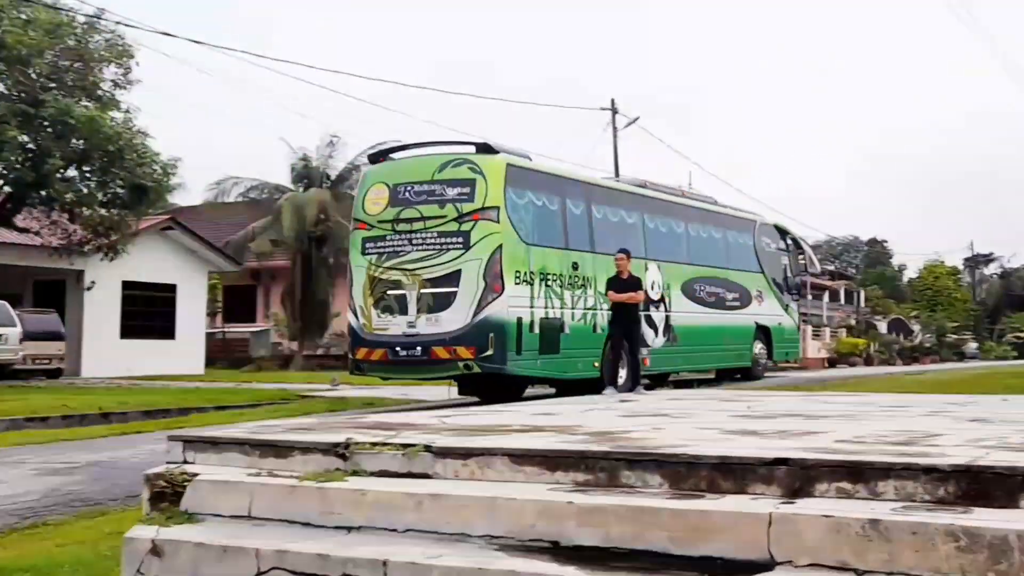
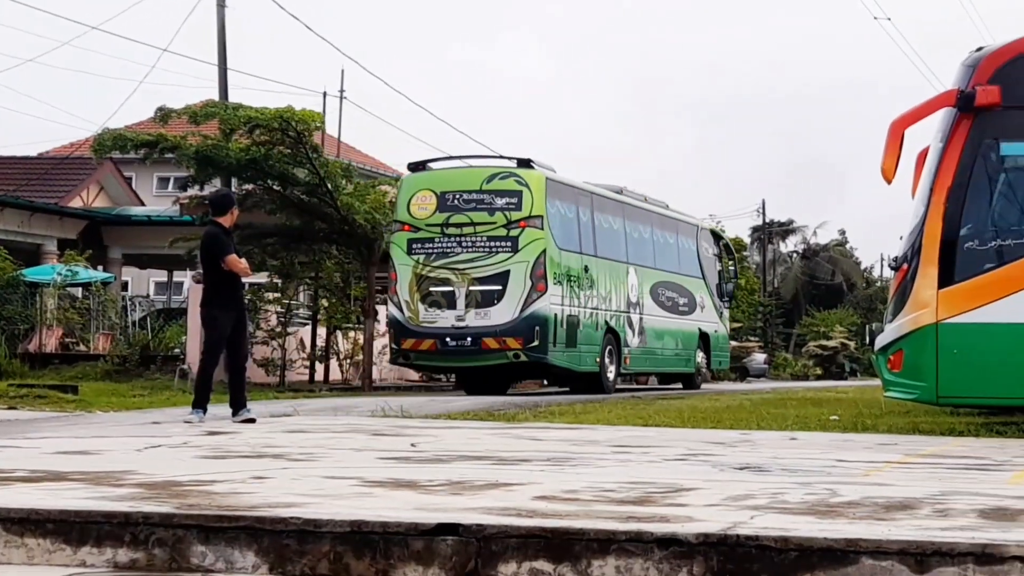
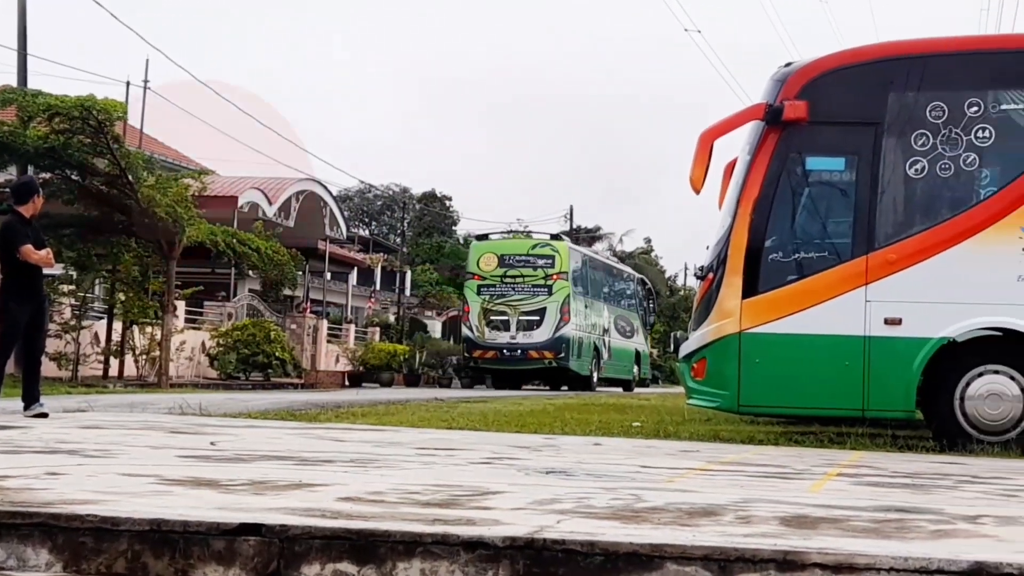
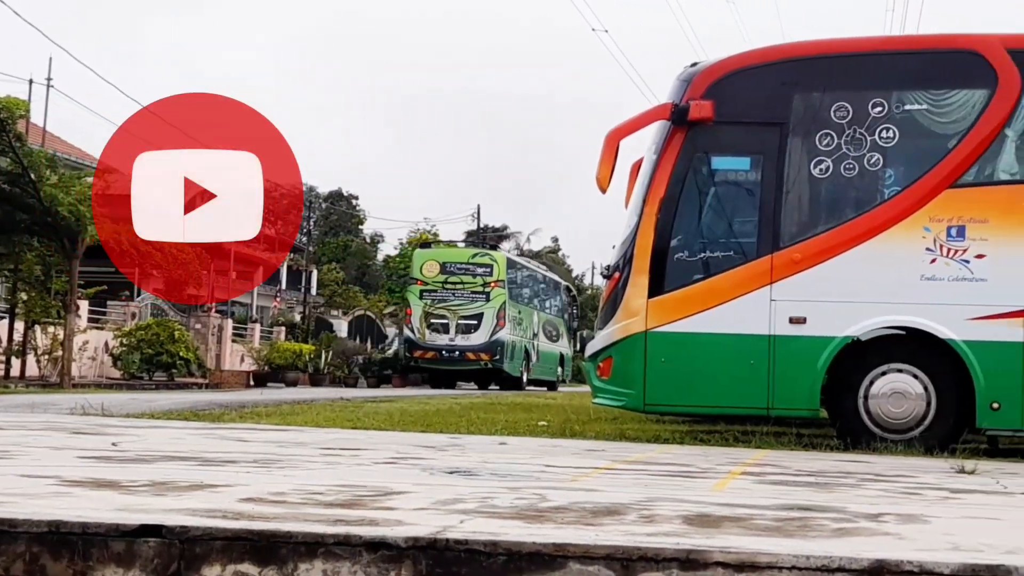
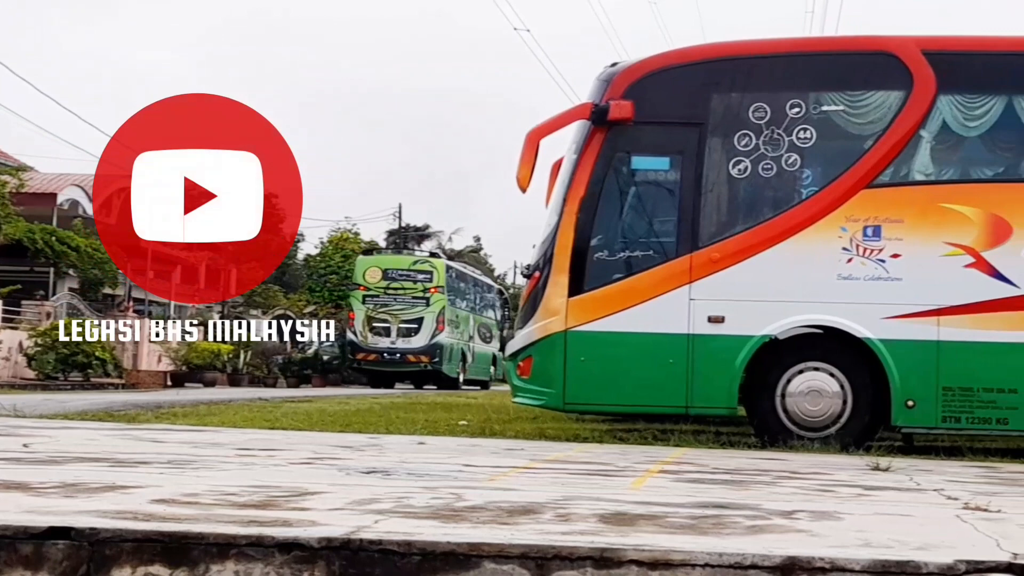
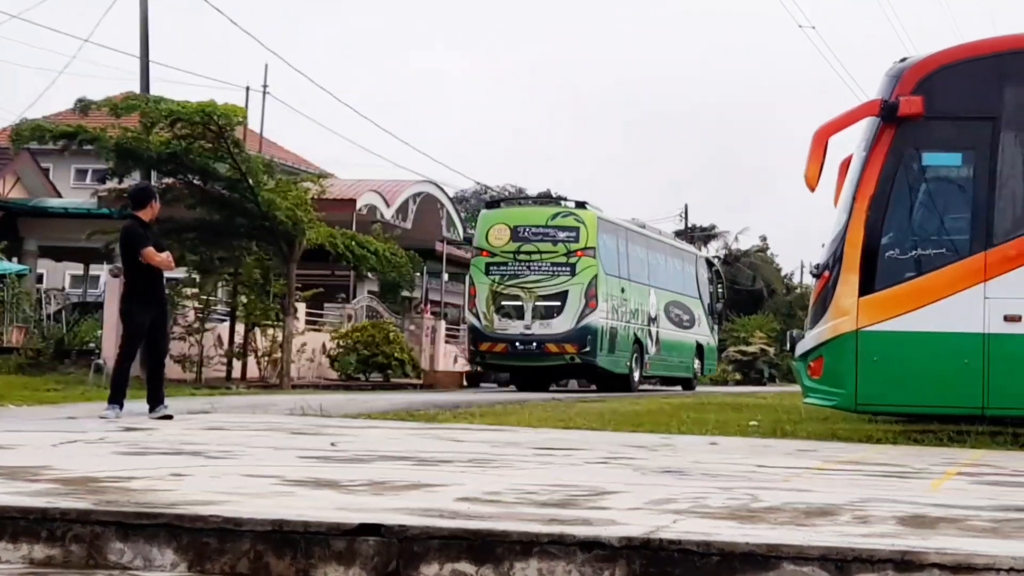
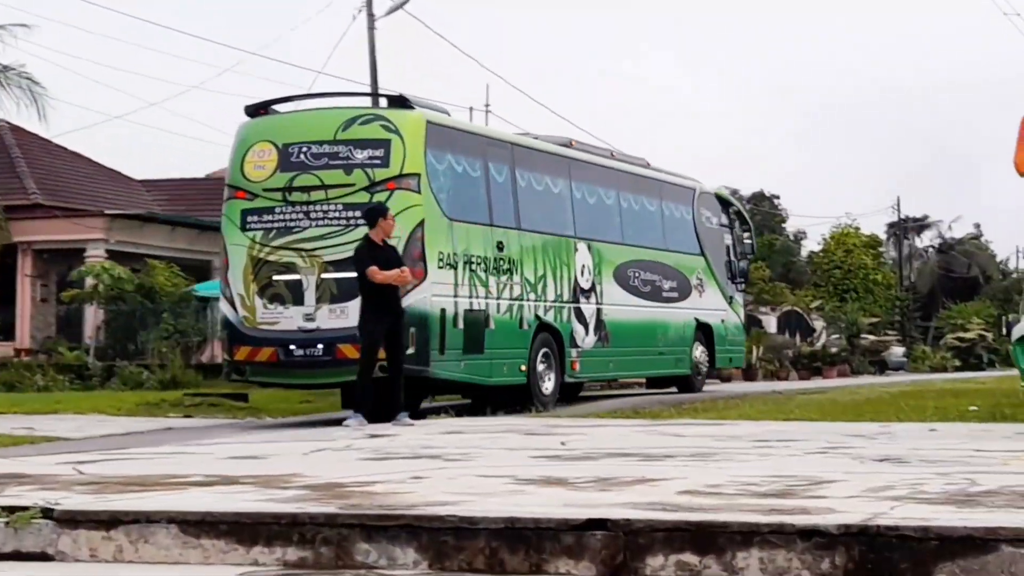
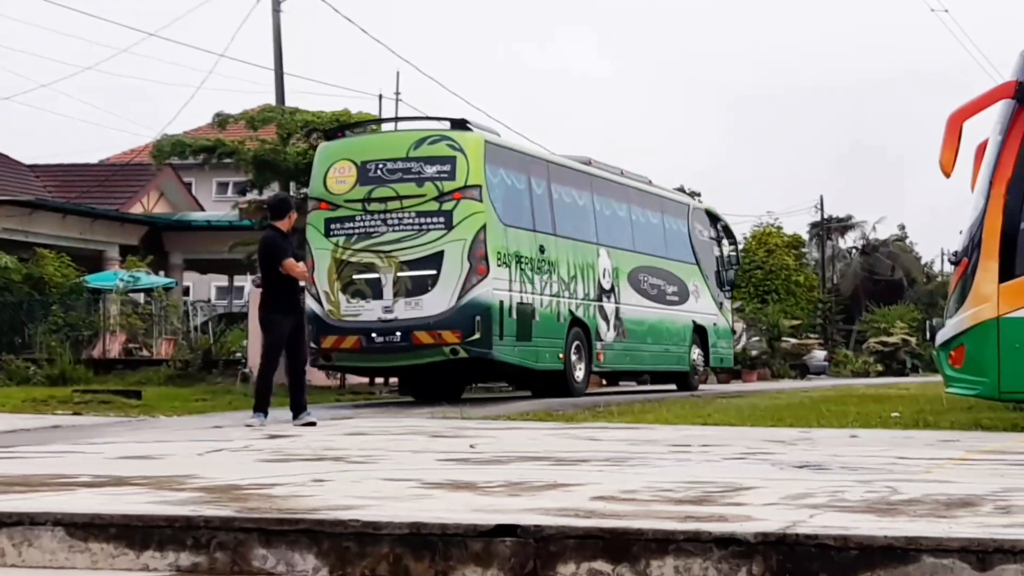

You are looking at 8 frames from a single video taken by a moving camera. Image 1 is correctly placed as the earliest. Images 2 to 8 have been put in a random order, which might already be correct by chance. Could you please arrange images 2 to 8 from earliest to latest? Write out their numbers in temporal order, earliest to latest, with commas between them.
7, 8, 2, 6, 3, 4, 5
